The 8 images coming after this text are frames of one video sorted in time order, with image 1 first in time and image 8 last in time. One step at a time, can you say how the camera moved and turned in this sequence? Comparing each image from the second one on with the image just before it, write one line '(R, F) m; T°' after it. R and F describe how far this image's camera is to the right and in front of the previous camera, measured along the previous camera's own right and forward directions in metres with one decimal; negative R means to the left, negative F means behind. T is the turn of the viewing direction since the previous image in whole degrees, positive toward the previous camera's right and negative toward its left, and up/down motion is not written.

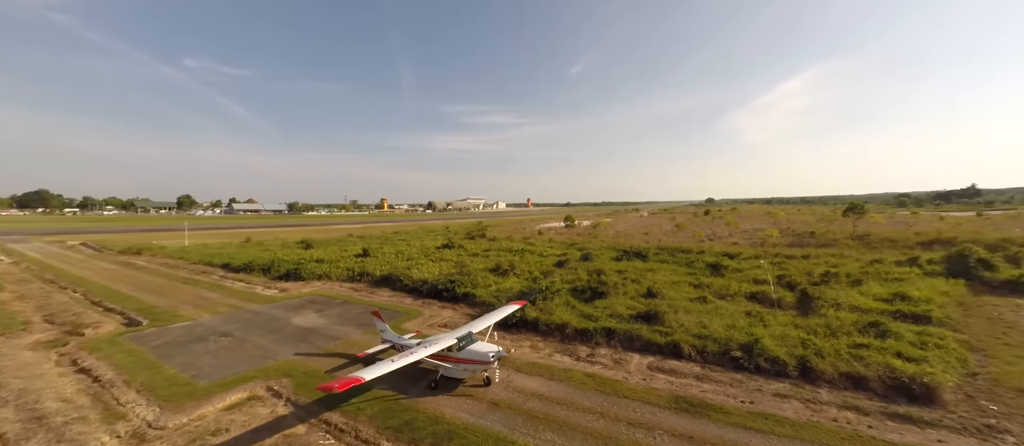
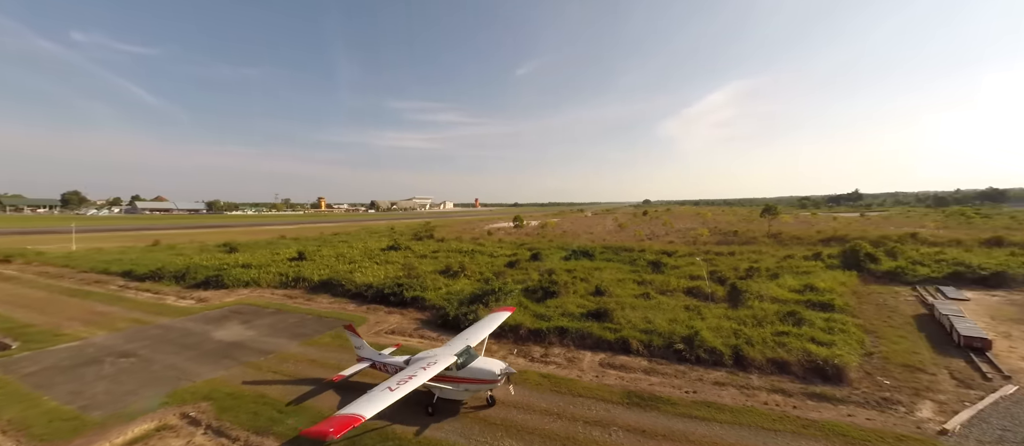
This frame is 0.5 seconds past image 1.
(-0.2, +0.3) m; +9°
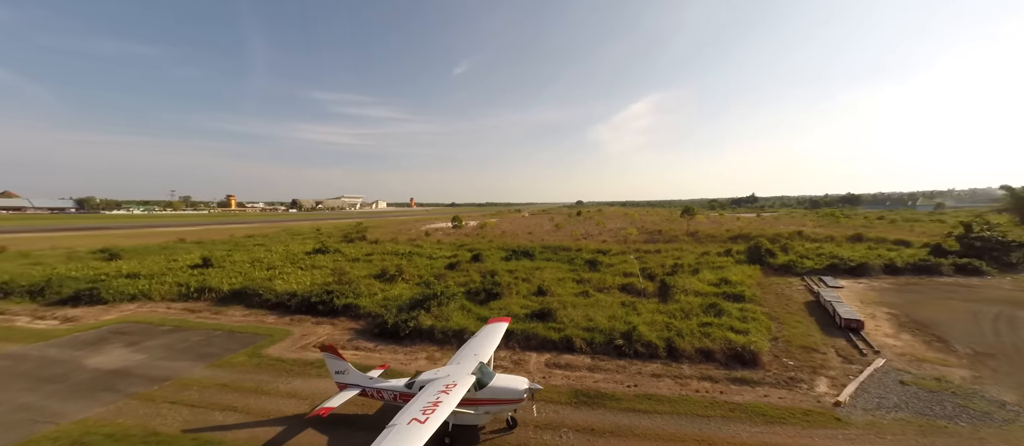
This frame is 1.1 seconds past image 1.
(-0.3, +0.3) m; +10°
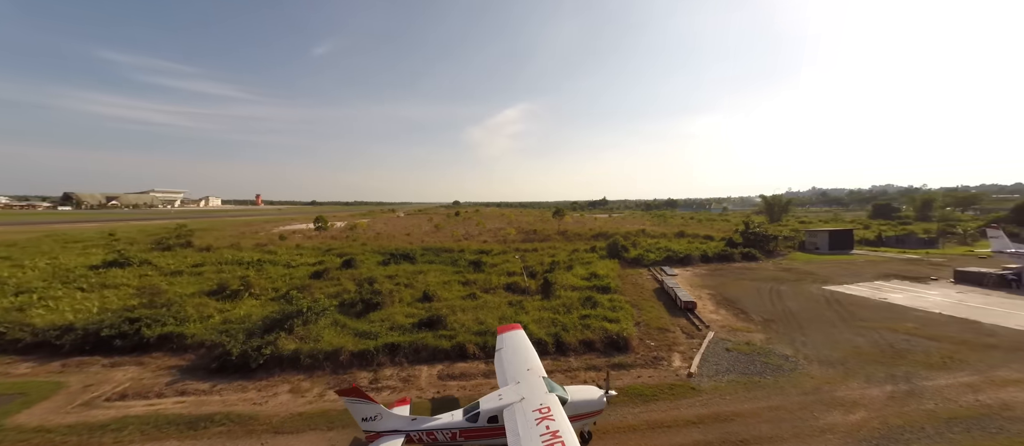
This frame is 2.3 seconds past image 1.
(-0.5, +0.8) m; +20°
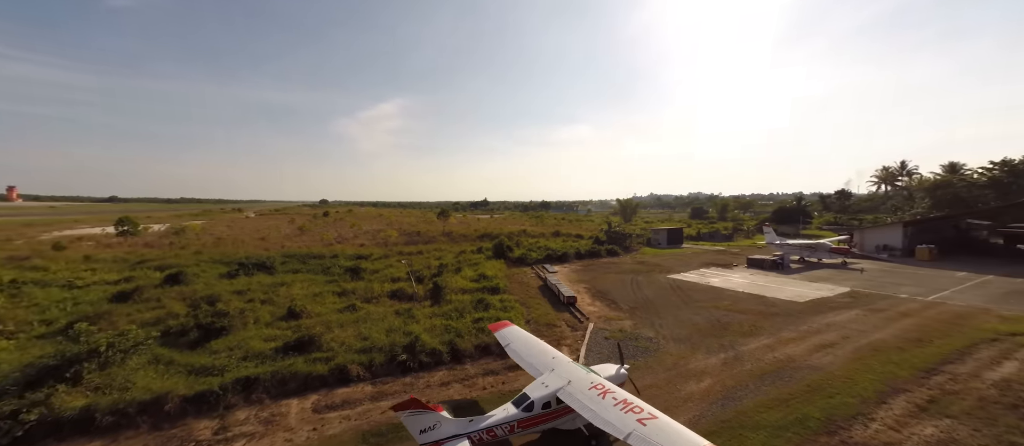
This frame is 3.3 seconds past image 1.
(-0.5, +0.7) m; +19°
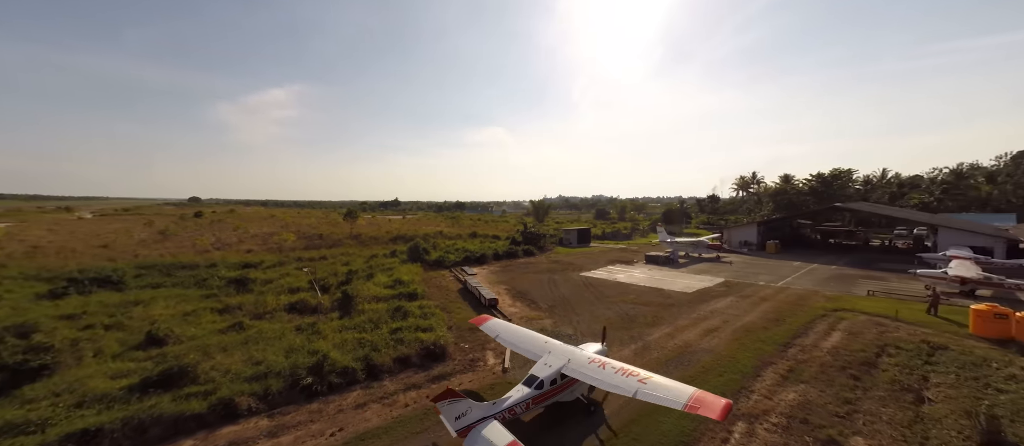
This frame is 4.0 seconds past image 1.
(-0.4, +0.5) m; +14°
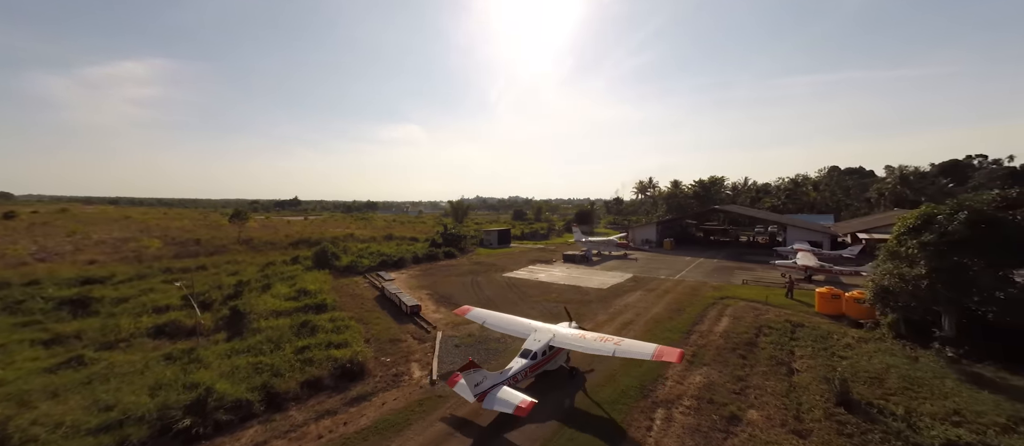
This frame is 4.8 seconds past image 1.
(-0.4, +0.6) m; +13°
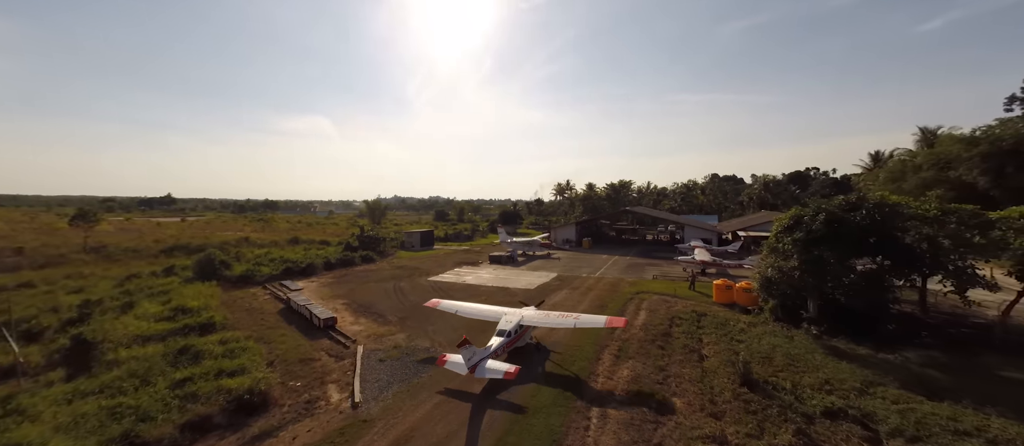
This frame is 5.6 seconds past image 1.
(-0.4, +0.7) m; +12°
